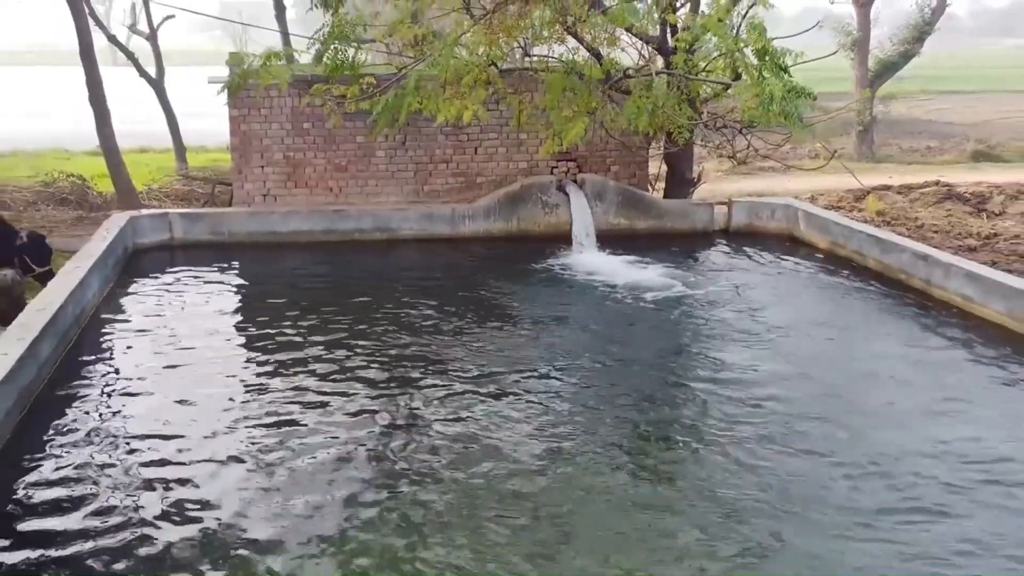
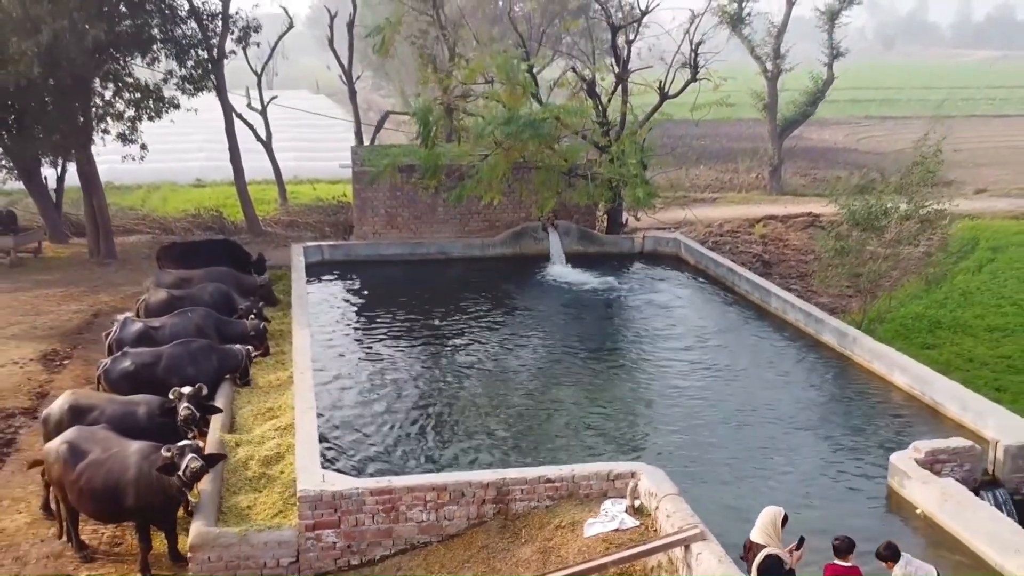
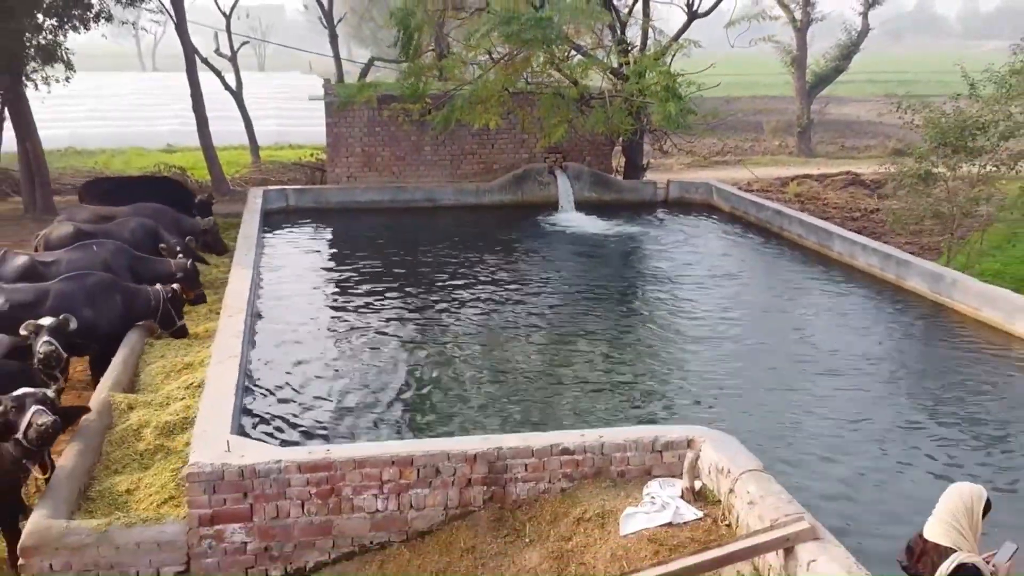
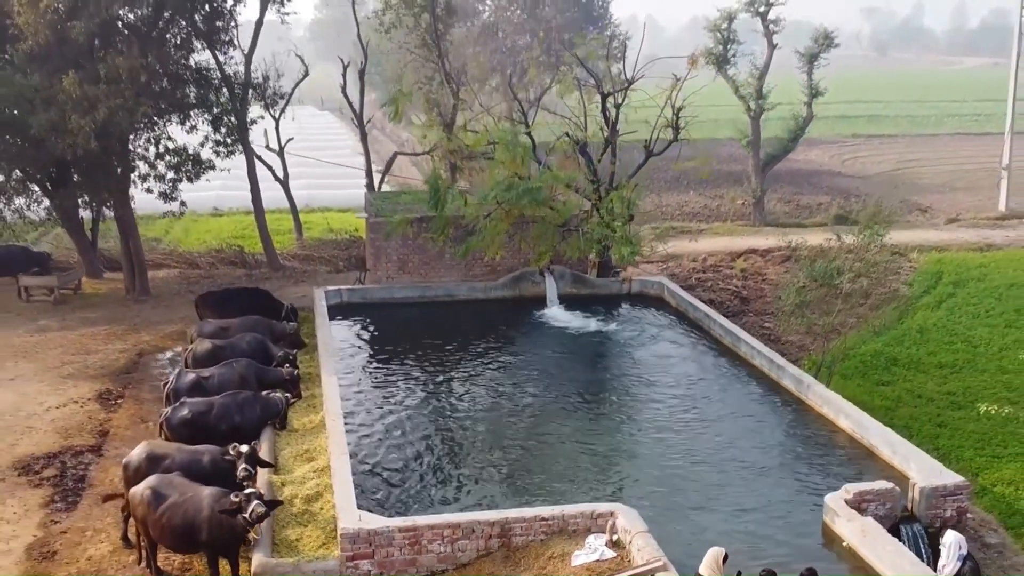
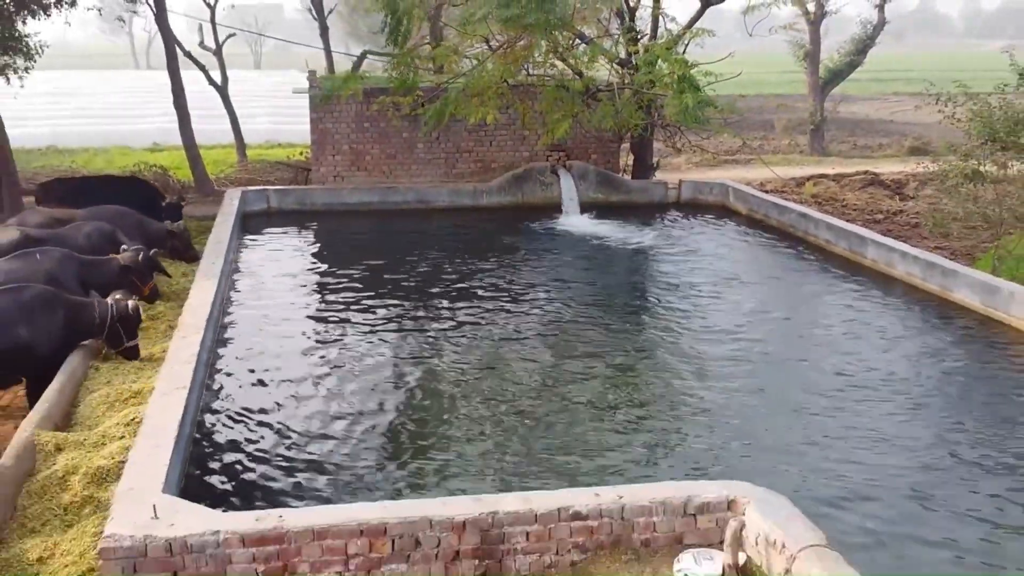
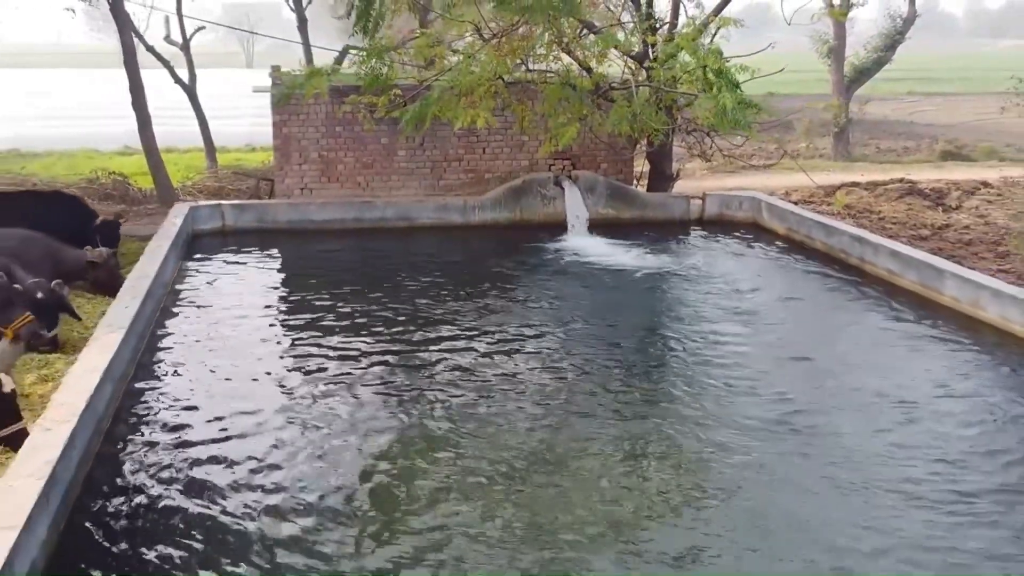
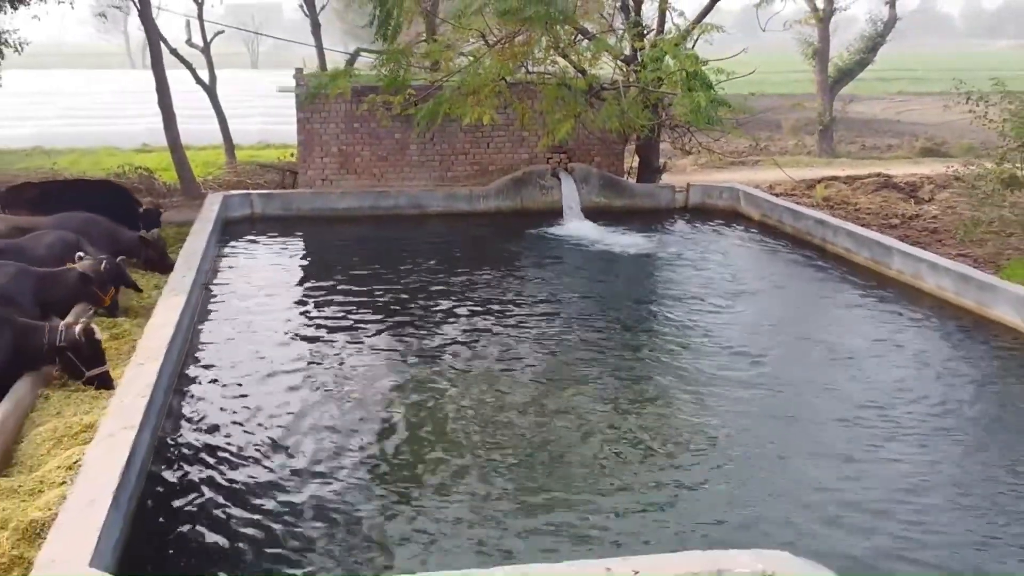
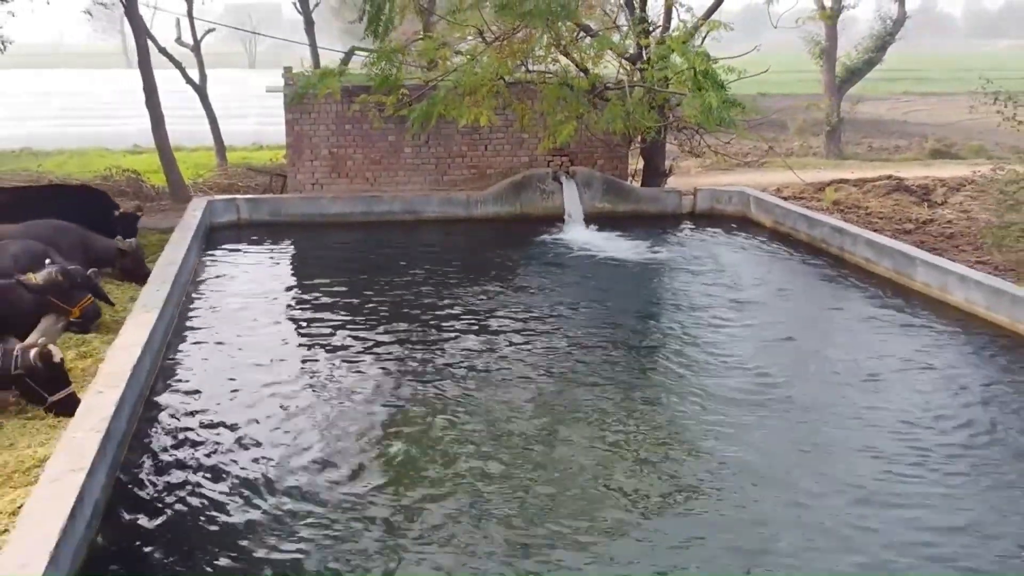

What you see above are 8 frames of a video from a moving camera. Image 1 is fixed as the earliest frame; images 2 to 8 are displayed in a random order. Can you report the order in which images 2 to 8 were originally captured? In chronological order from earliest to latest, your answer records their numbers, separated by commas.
6, 8, 7, 5, 3, 2, 4
